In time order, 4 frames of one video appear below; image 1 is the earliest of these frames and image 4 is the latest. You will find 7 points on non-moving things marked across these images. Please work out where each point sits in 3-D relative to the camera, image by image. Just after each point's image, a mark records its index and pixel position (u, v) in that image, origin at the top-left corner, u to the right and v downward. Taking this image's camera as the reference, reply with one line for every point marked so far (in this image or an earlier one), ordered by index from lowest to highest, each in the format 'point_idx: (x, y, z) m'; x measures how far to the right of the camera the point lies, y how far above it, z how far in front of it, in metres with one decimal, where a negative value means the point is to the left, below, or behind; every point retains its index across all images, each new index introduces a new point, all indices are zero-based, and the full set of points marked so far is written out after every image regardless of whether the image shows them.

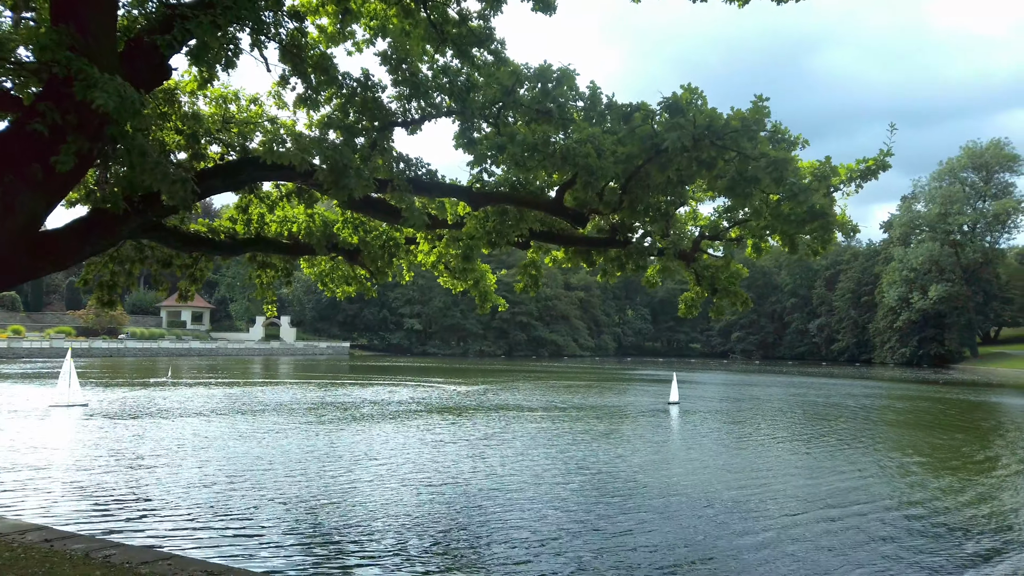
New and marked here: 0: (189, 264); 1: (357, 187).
0: (-4.6, +0.4, +11.3) m
1: (-1.5, +0.9, +7.5) m
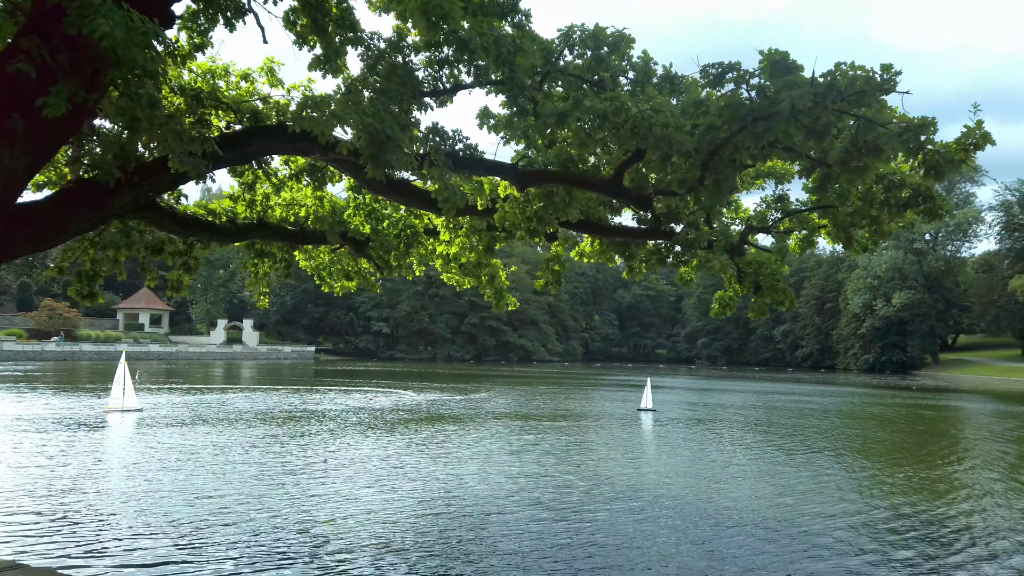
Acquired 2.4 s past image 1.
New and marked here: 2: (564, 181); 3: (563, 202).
0: (-4.2, +0.5, +10.0) m
1: (-0.9, +1.0, +6.4) m
2: (+0.5, +1.1, +7.7) m
3: (+0.6, +1.0, +8.2) m
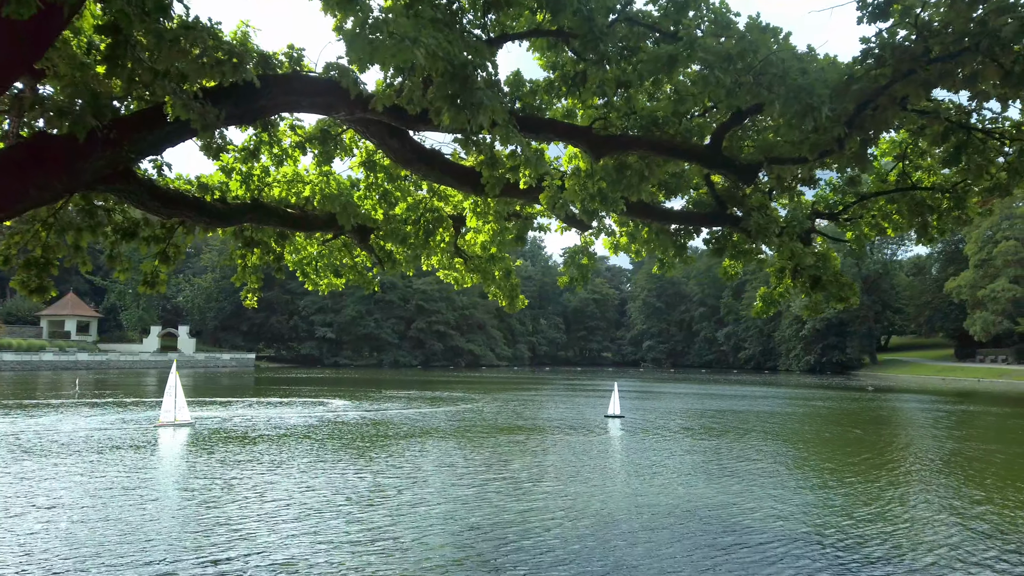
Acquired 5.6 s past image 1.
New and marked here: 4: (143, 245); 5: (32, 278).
0: (-3.8, +0.5, +8.2) m
1: (-0.2, +1.1, +4.9) m
2: (+1.1, +1.1, +6.3) m
3: (+1.1, +1.0, +6.9) m
4: (-4.0, +0.5, +8.3) m
5: (-4.5, +0.1, +7.2) m
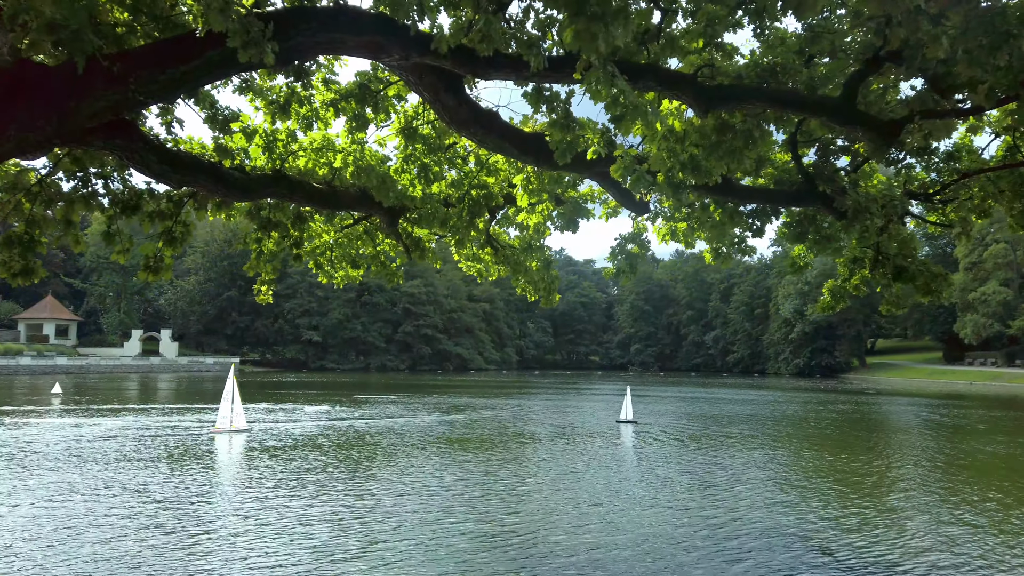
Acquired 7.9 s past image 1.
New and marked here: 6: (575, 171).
0: (-3.2, +0.6, +7.1) m
1: (+0.4, +1.2, +3.8) m
2: (+1.7, +1.3, +5.3) m
3: (+1.7, +1.1, +5.8) m
4: (-3.4, +0.6, +7.1) m
5: (-3.9, +0.2, +6.0) m
6: (+0.5, +1.0, +6.7) m
